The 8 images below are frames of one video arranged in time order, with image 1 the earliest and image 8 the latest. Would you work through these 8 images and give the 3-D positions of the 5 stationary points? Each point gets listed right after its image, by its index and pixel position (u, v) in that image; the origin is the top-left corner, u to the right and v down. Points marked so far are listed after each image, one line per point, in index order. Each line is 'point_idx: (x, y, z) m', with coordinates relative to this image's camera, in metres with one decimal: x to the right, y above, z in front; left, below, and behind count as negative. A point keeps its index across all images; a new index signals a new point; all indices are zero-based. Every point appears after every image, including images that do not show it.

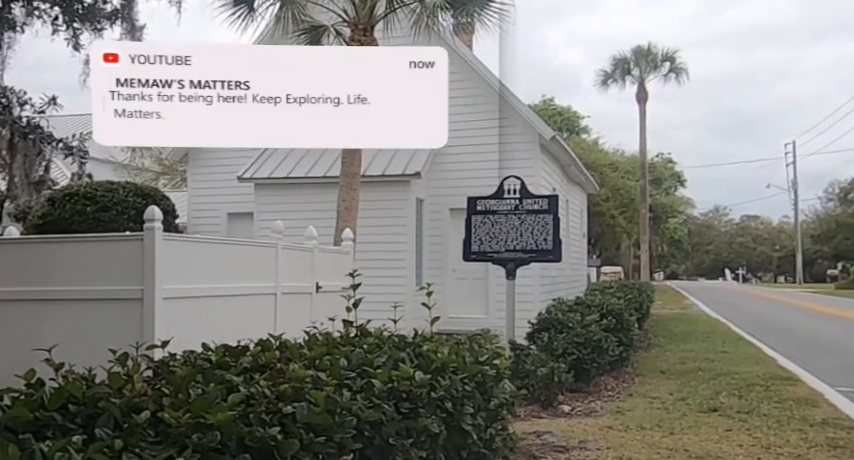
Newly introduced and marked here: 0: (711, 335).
0: (+6.0, -2.2, +17.6) m
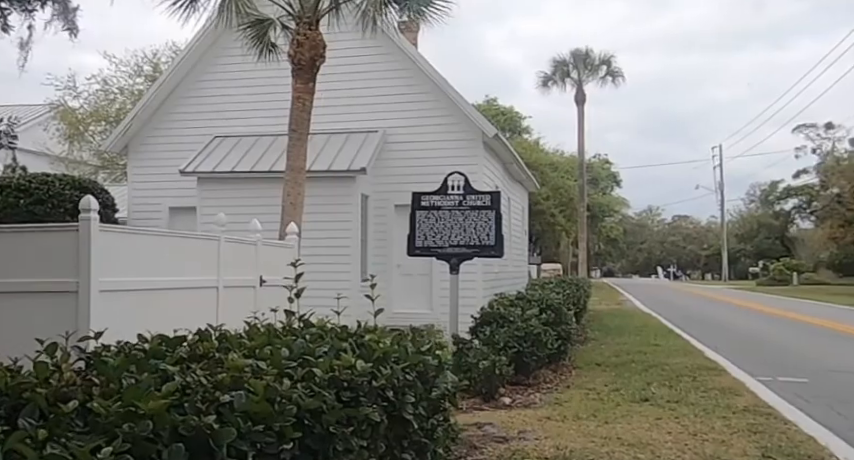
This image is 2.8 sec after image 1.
0: (+4.8, -2.2, +18.0) m
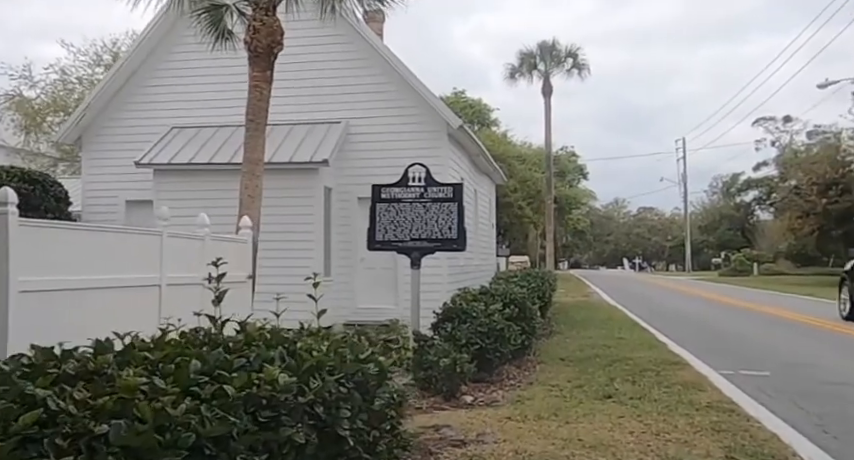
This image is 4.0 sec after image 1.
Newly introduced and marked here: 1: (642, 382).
0: (+4.0, -2.0, +18.0) m
1: (+2.2, -1.6, +8.3) m
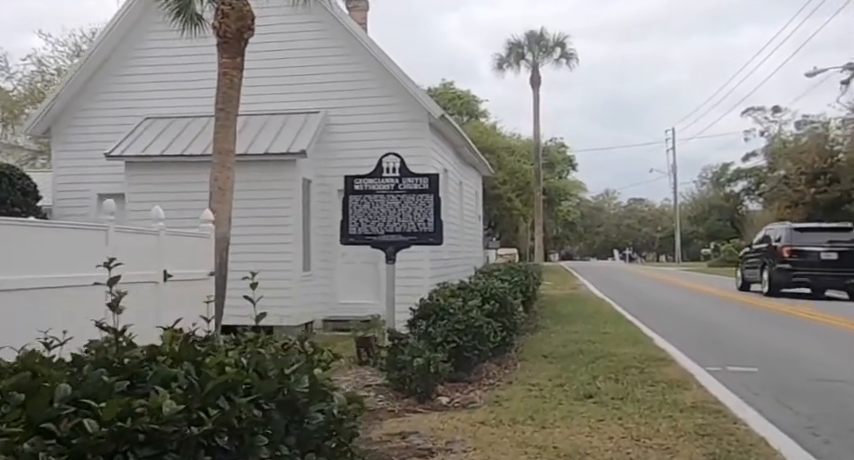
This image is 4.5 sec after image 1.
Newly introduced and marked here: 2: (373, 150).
0: (+3.7, -1.9, +17.7) m
1: (+2.0, -1.5, +8.0) m
2: (-1.0, +1.4, +14.6) m
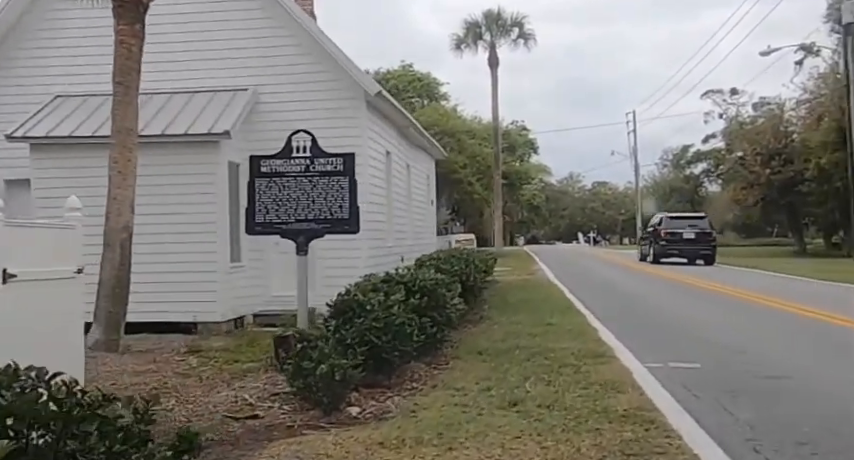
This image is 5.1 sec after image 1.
0: (+2.4, -1.6, +17.1) m
1: (+1.2, -1.4, +7.4) m
2: (-2.1, +1.6, +13.7) m
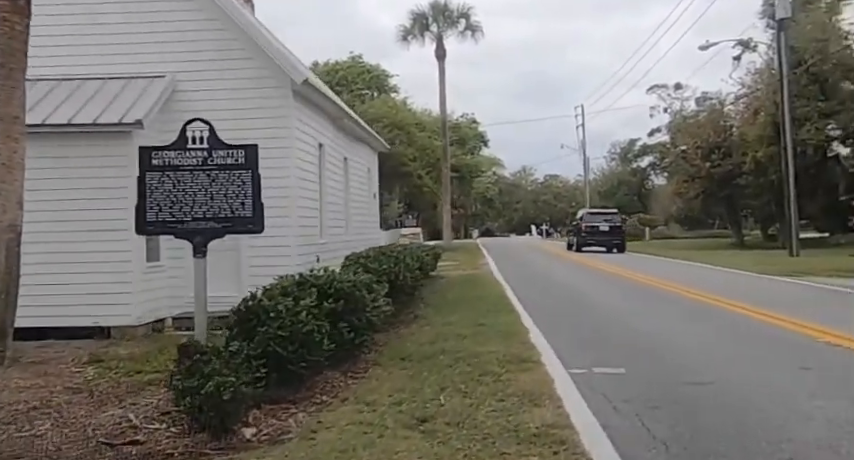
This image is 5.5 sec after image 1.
0: (+1.1, -1.5, +16.7) m
1: (+0.4, -1.4, +7.0) m
2: (-3.2, +1.7, +13.1) m
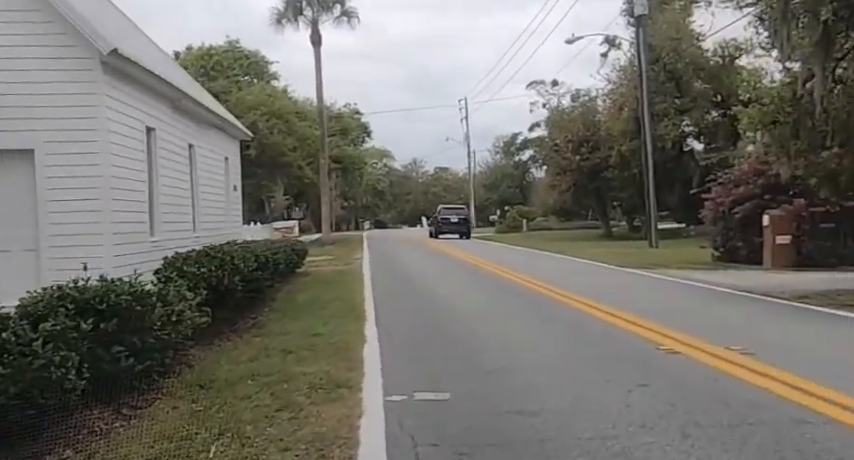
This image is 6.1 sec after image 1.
0: (-1.9, -1.5, +15.5) m
1: (-1.2, -1.5, +5.7) m
2: (-5.7, +1.6, +11.2) m
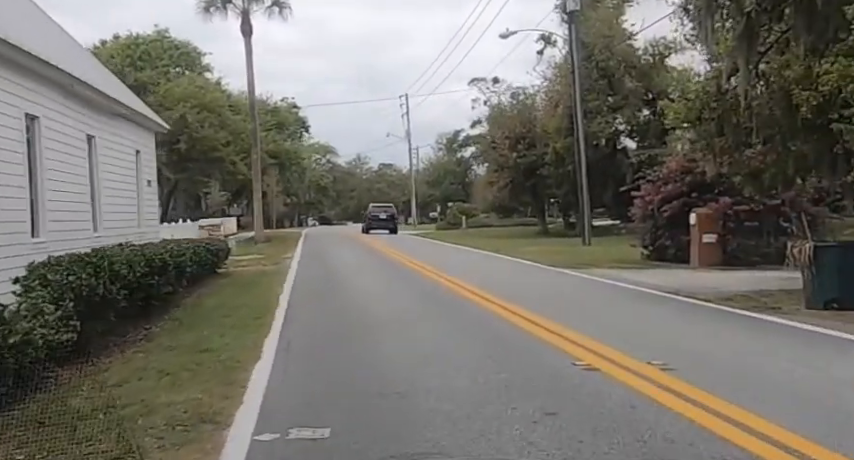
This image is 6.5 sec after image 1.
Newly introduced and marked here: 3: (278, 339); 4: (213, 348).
0: (-3.5, -1.5, +14.5) m
1: (-2.1, -1.5, +4.8) m
2: (-6.9, +1.6, +10.0) m
3: (-2.0, -1.5, +10.9) m
4: (-2.6, -1.5, +9.5) m
